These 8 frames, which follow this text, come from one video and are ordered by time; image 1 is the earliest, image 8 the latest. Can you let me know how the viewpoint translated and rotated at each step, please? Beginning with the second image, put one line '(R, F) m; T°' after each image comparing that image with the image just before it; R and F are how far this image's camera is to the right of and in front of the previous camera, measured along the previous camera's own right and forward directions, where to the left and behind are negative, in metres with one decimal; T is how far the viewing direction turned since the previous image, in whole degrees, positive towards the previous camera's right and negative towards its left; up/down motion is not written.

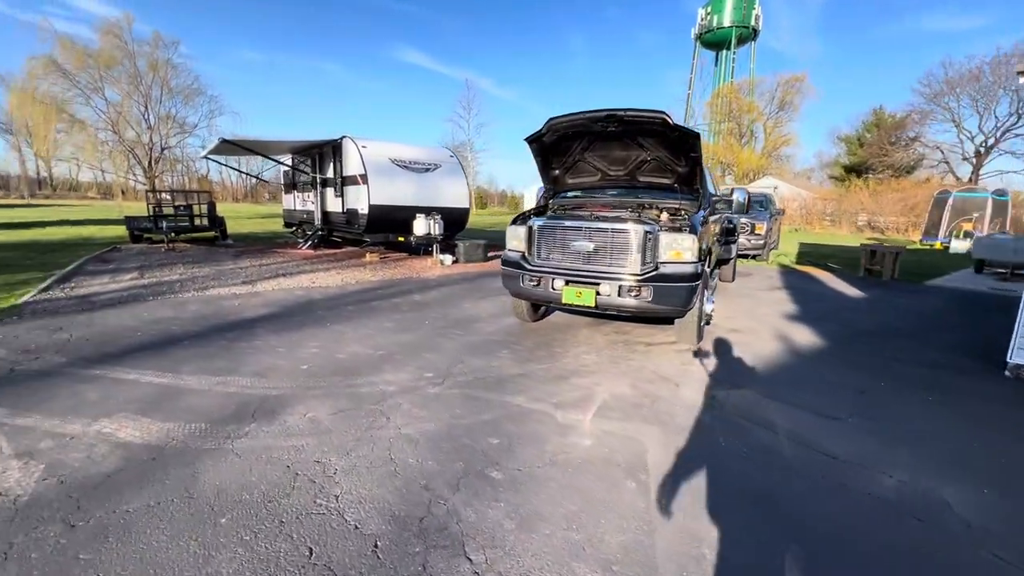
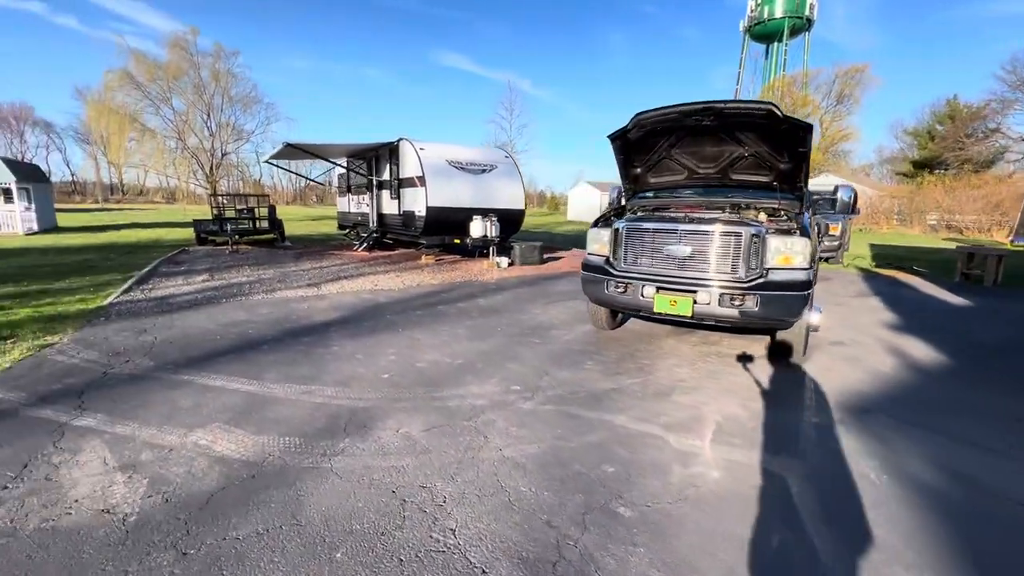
(-0.5, +0.3) m; -5°
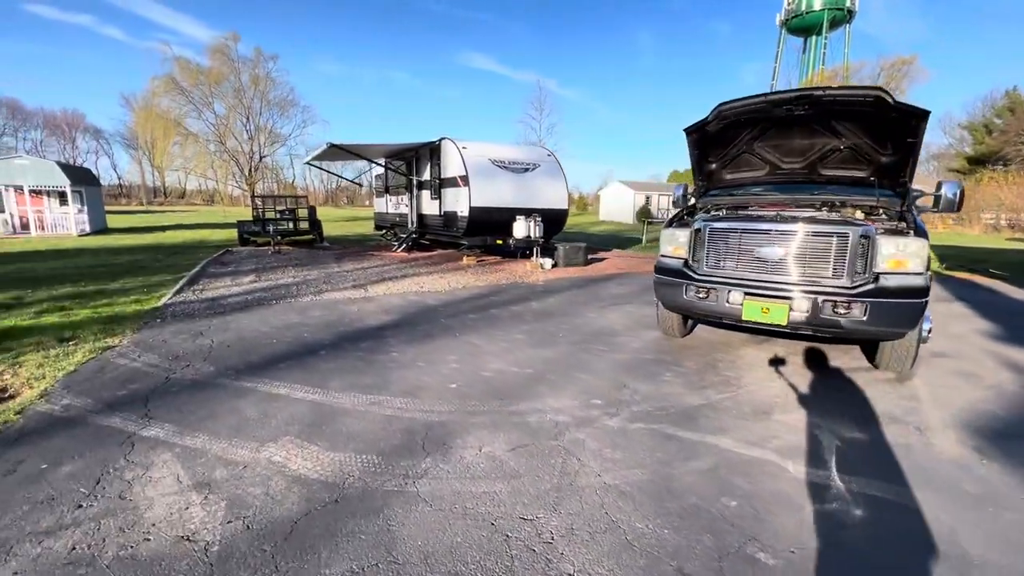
(-0.4, +0.3) m; -3°
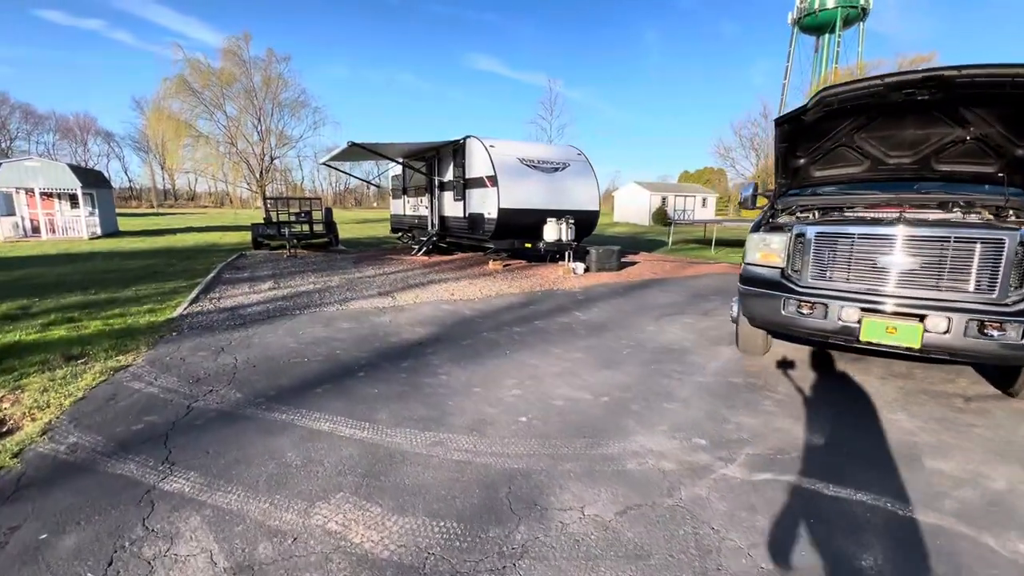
(-0.5, +0.6) m; -1°
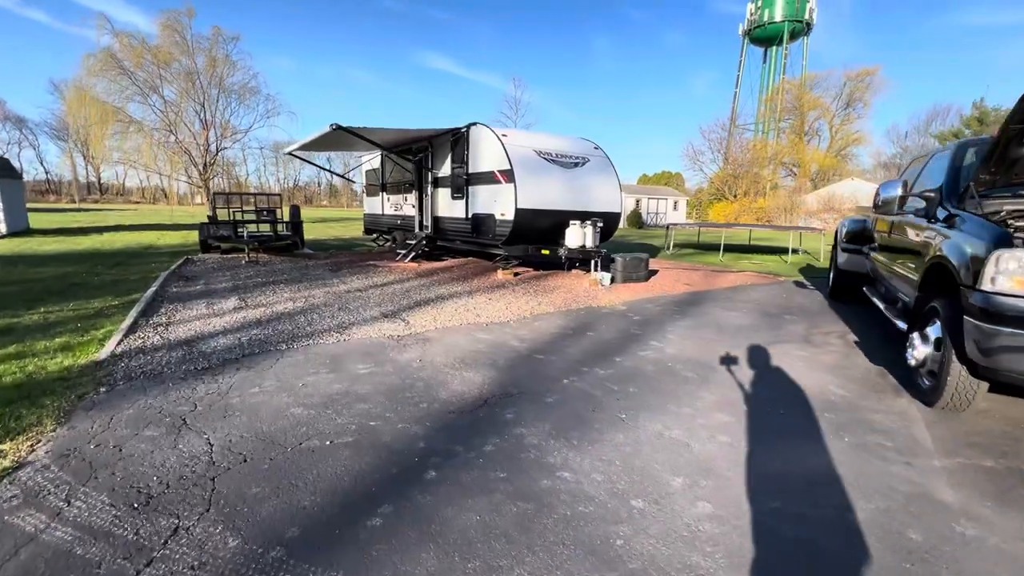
(-1.1, +1.5) m; +6°
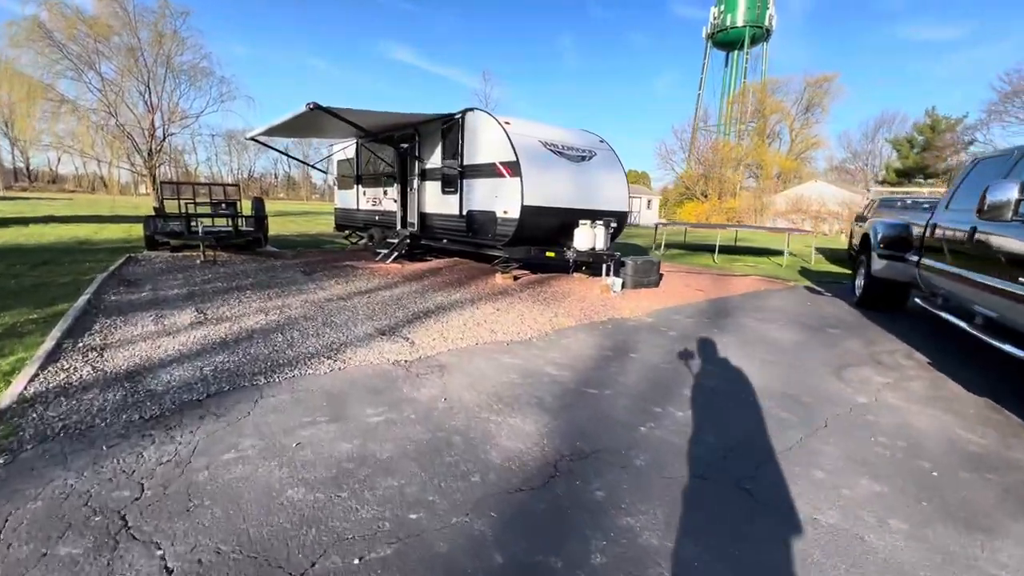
(-0.6, +0.9) m; +4°
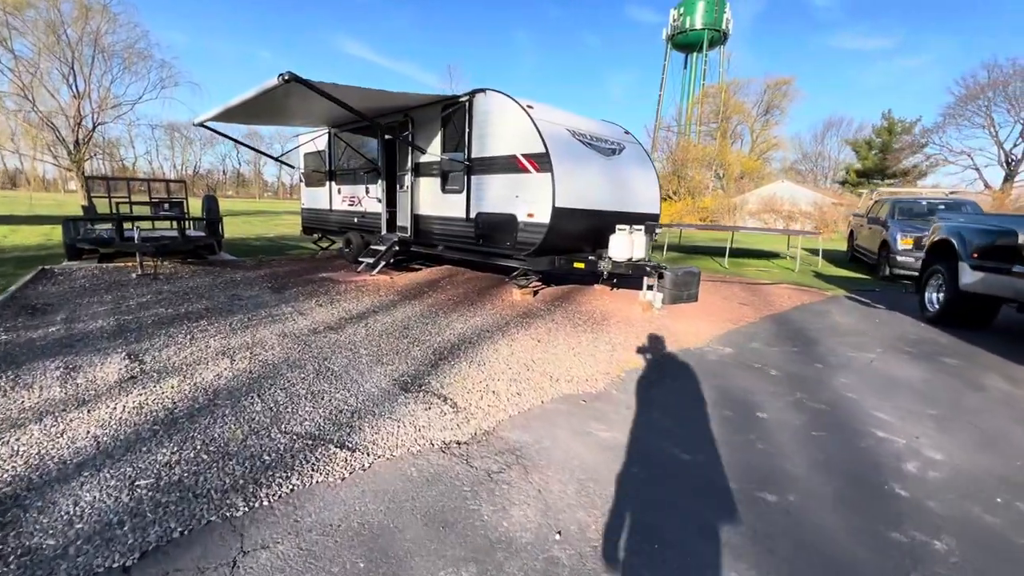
(-0.9, +1.4) m; +5°
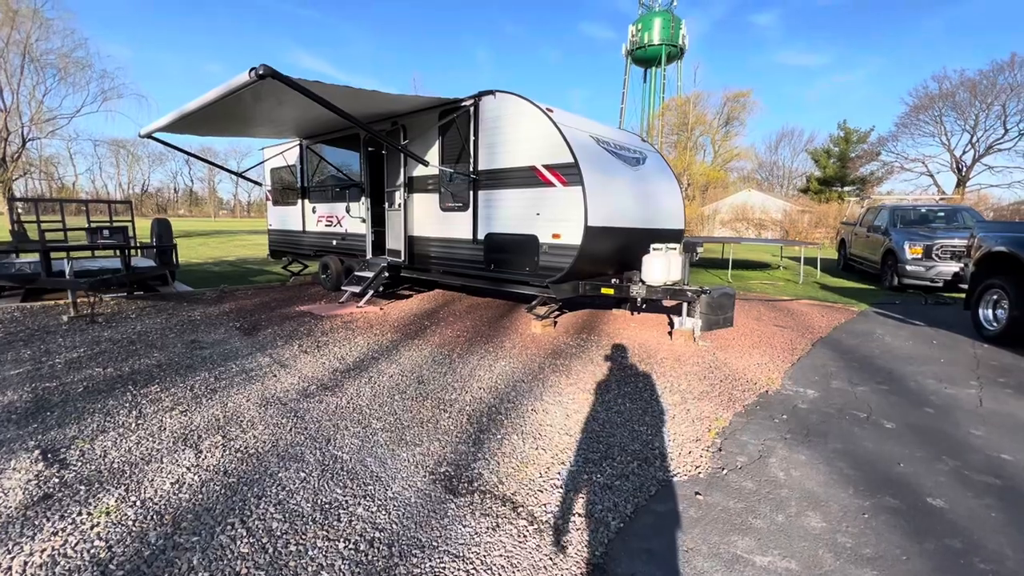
(-0.6, +1.0) m; +4°
